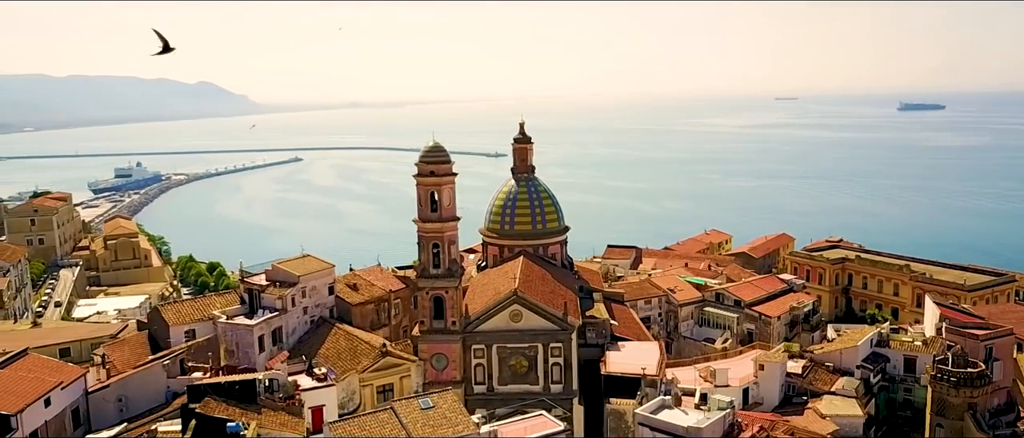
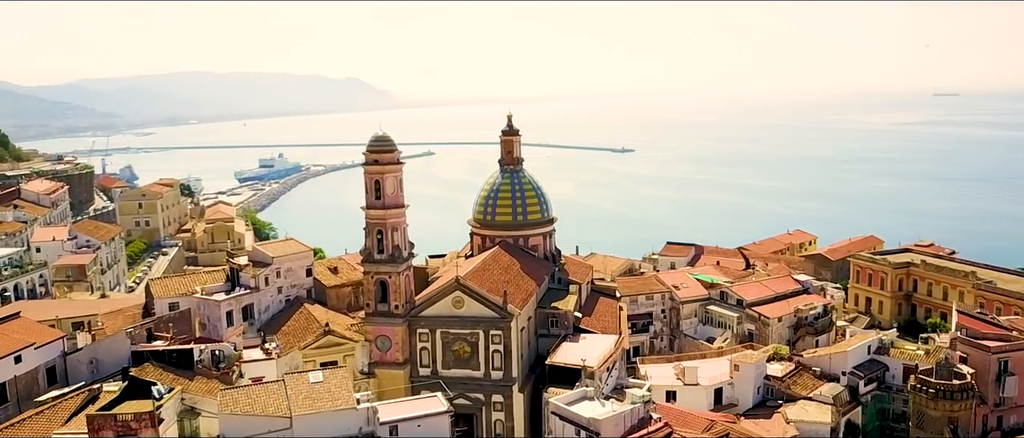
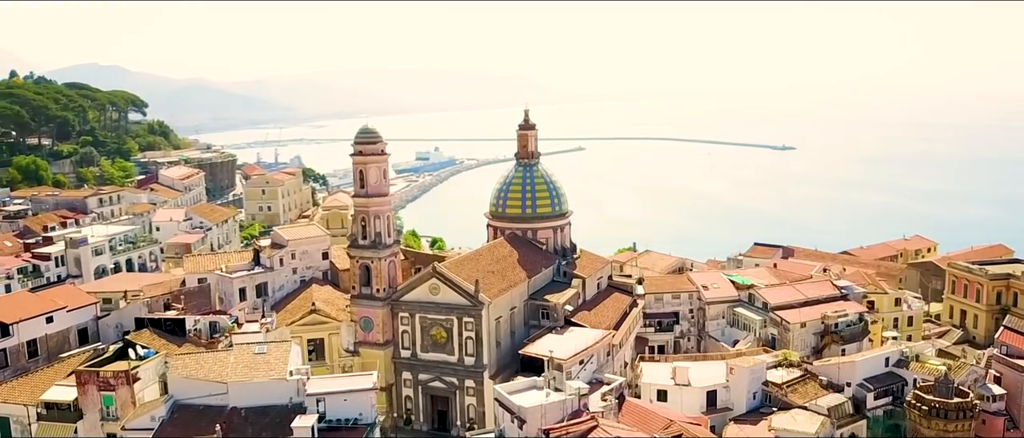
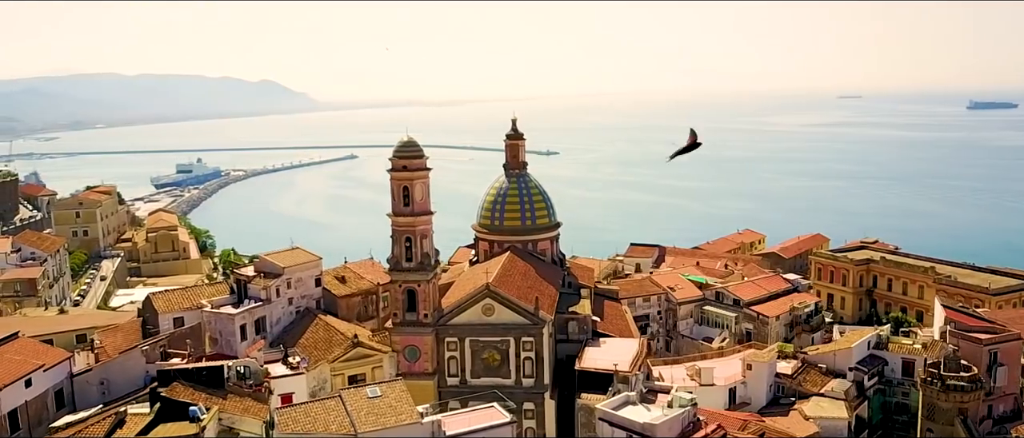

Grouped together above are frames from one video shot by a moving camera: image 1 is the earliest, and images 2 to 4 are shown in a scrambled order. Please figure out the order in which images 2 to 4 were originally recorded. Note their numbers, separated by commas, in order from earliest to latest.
4, 2, 3
